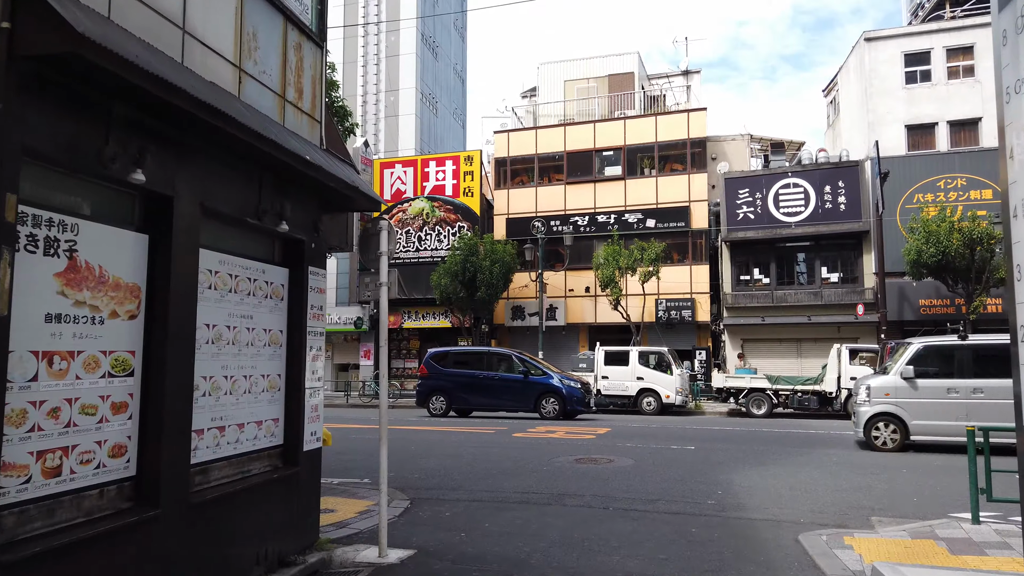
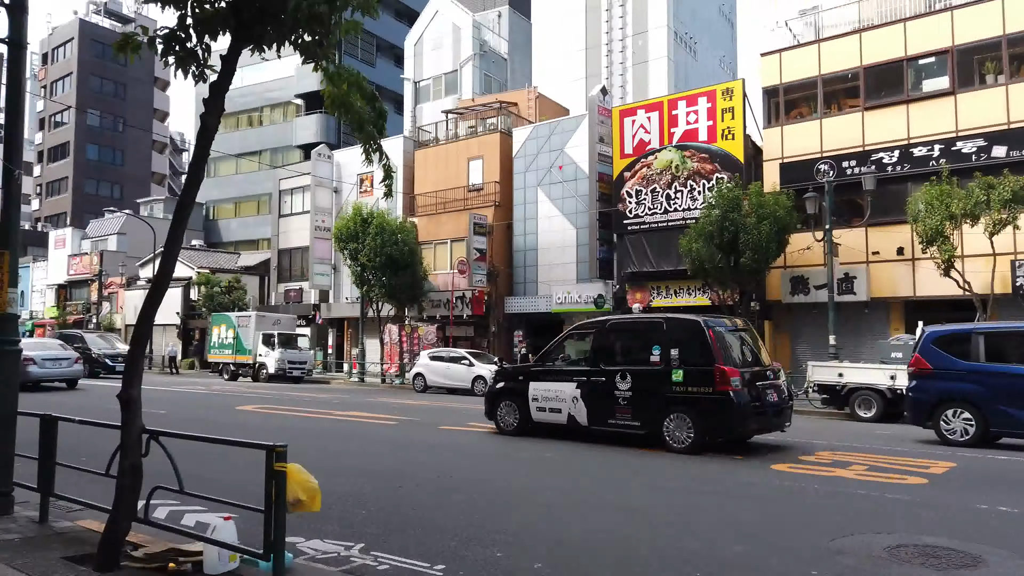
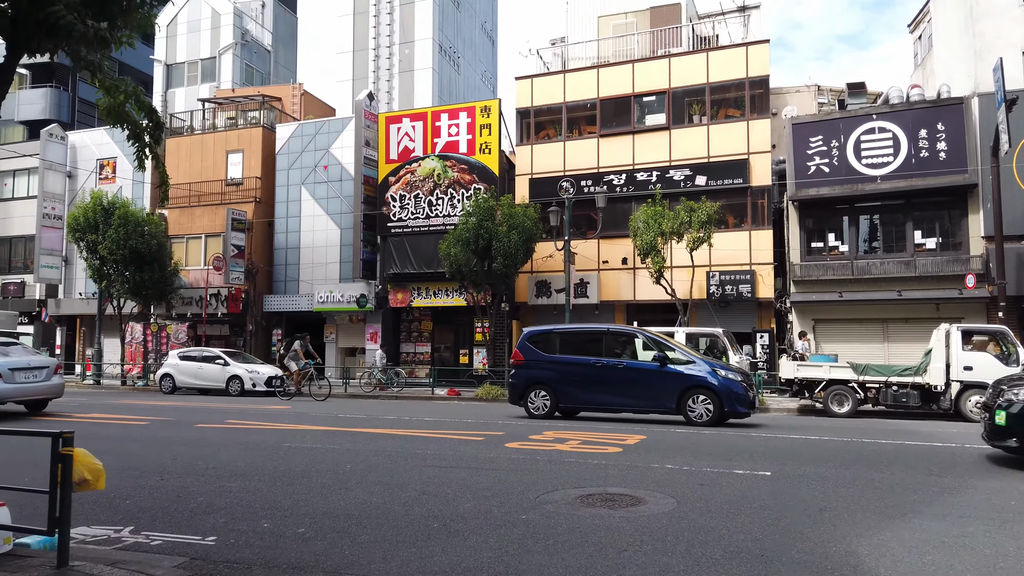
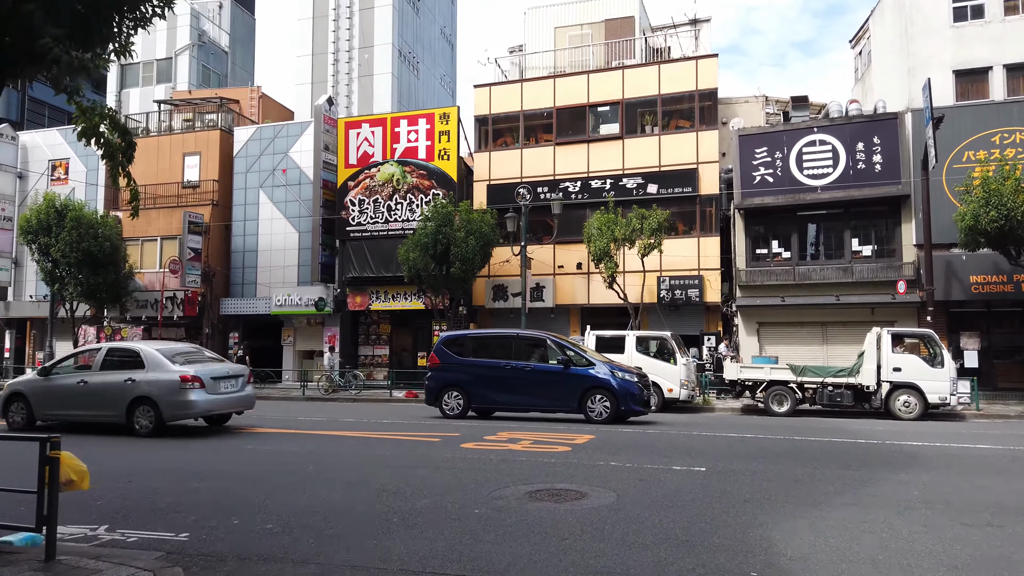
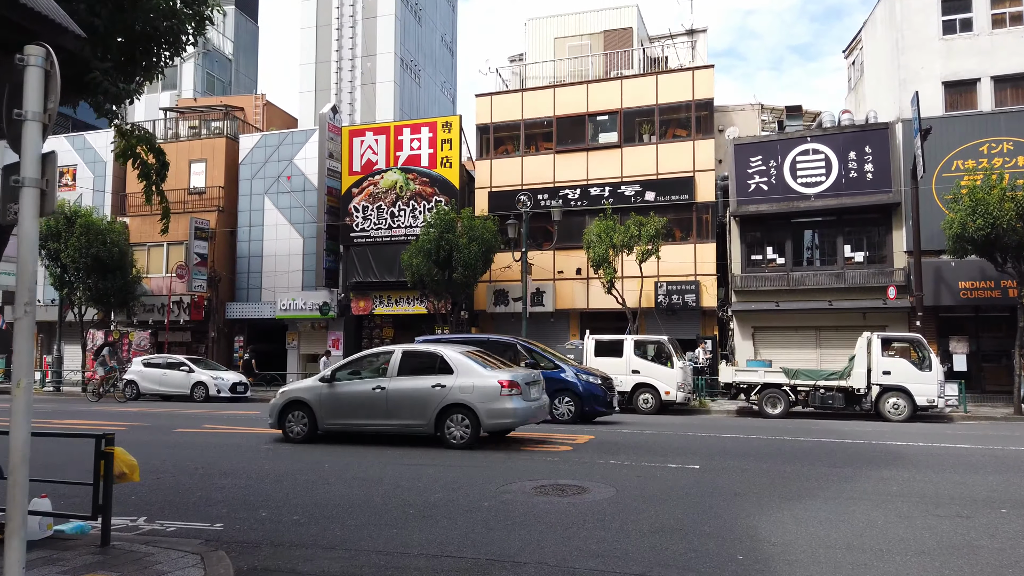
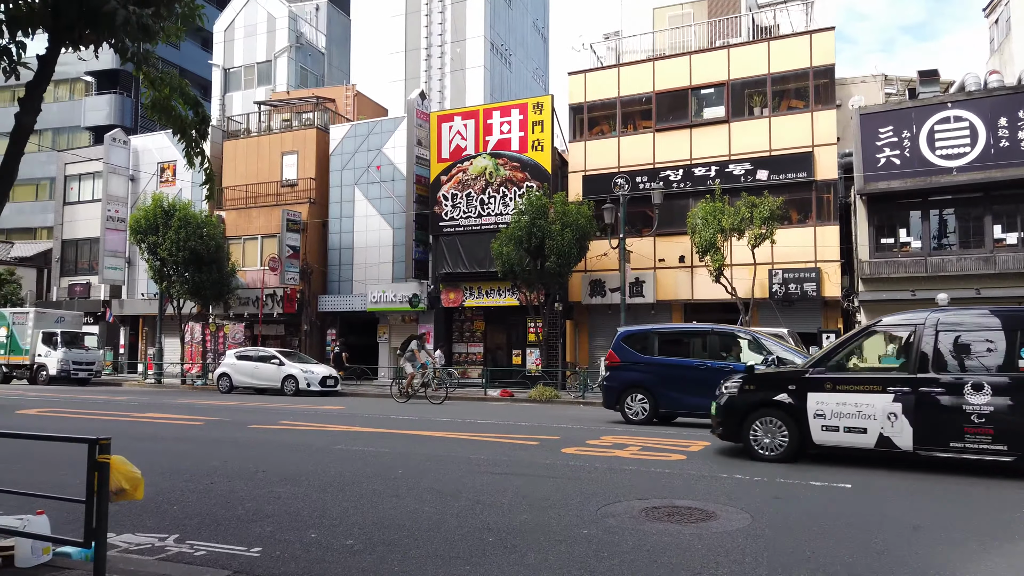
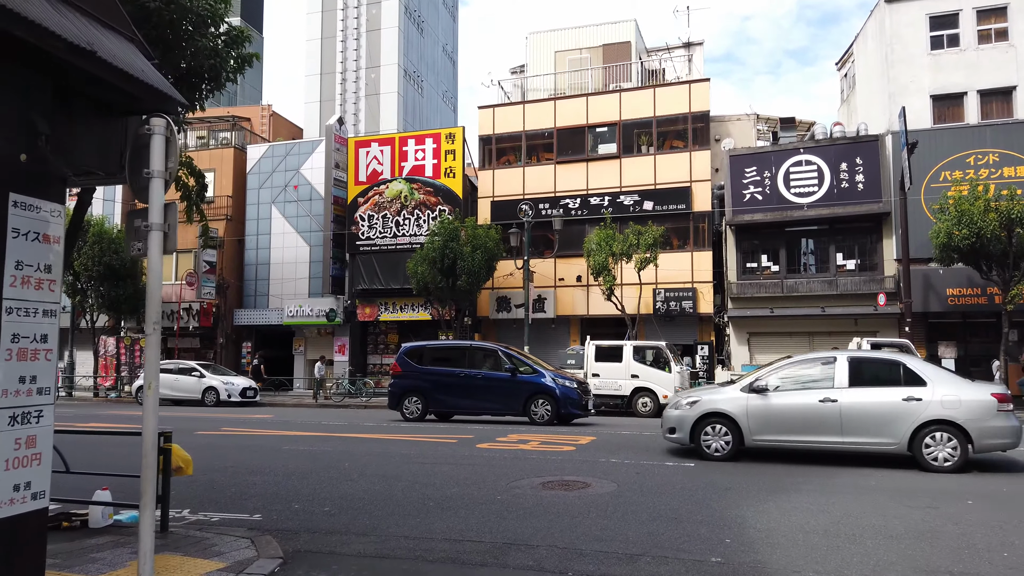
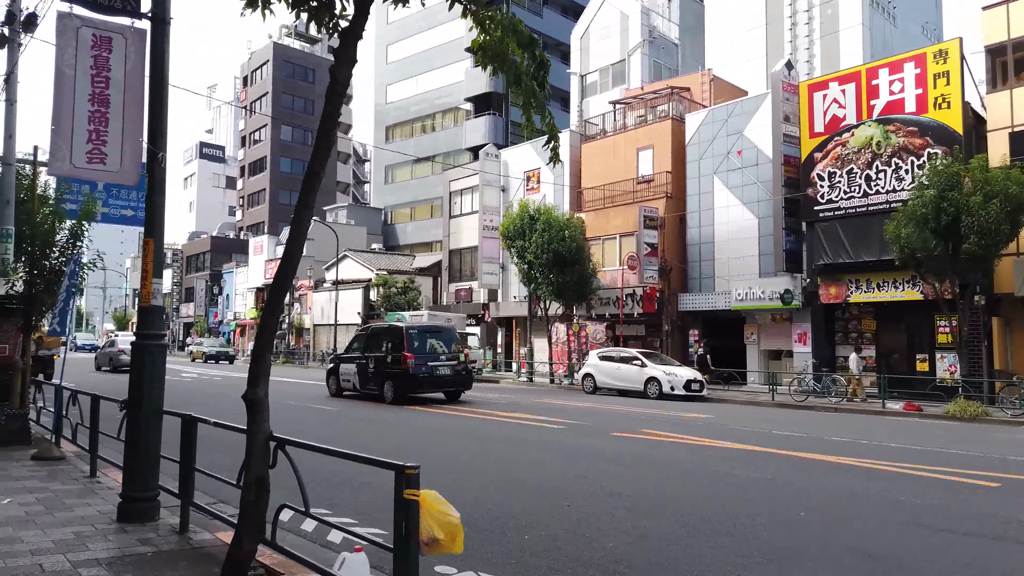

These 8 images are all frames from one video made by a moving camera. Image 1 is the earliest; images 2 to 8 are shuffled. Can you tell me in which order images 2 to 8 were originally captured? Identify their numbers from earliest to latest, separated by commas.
7, 5, 4, 3, 6, 2, 8
